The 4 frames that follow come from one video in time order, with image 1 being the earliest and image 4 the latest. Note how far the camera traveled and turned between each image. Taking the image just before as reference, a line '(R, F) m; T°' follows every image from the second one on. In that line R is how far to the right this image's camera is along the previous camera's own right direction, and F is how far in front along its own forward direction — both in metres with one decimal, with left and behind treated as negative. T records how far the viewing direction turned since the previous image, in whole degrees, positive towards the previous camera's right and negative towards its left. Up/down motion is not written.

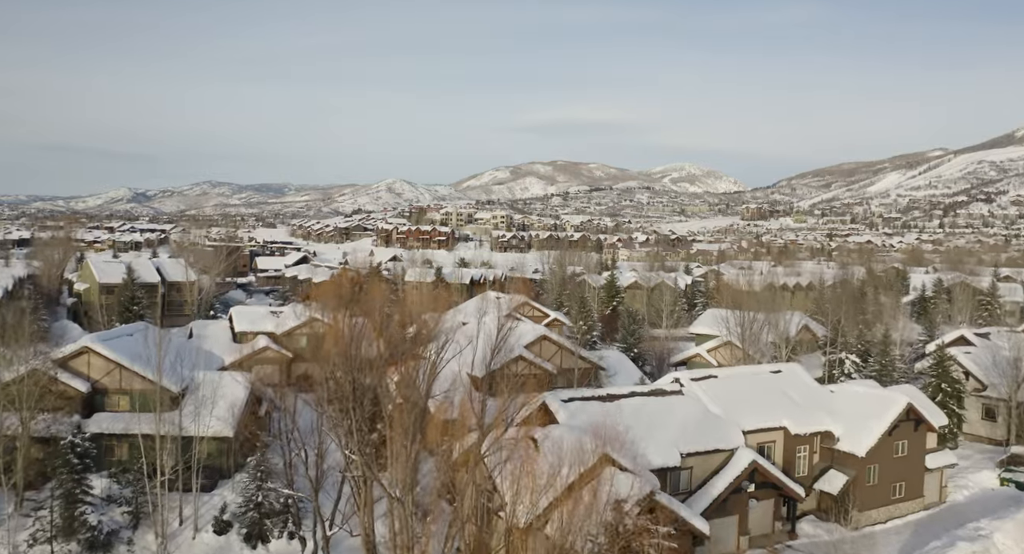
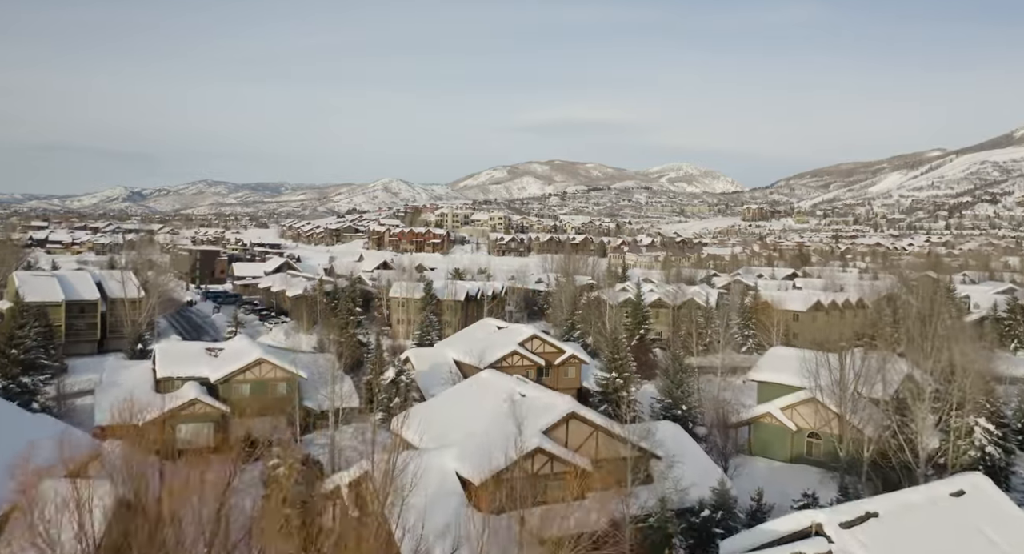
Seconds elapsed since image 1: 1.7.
(-0.3, +7.3) m; 0°
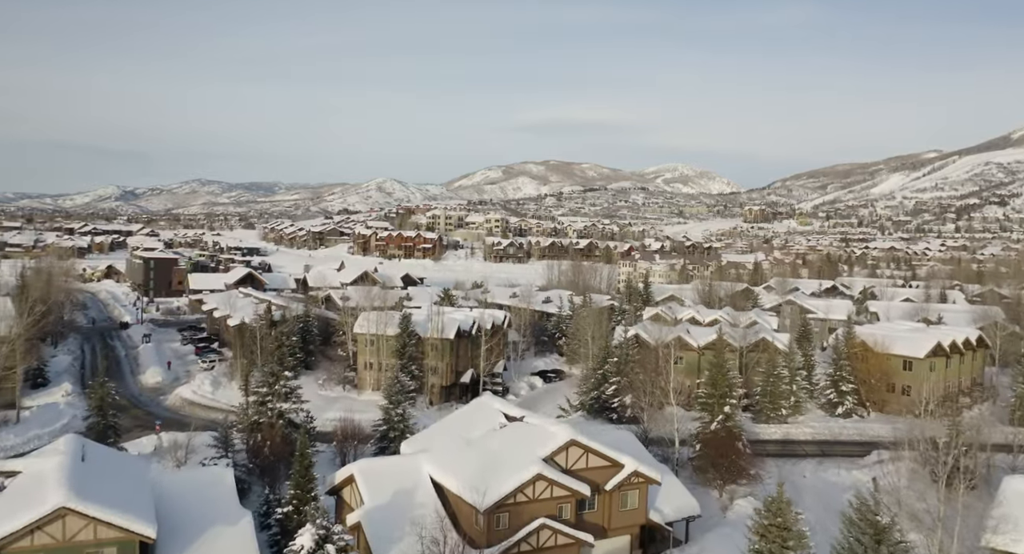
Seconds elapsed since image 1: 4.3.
(-0.5, +11.3) m; 0°
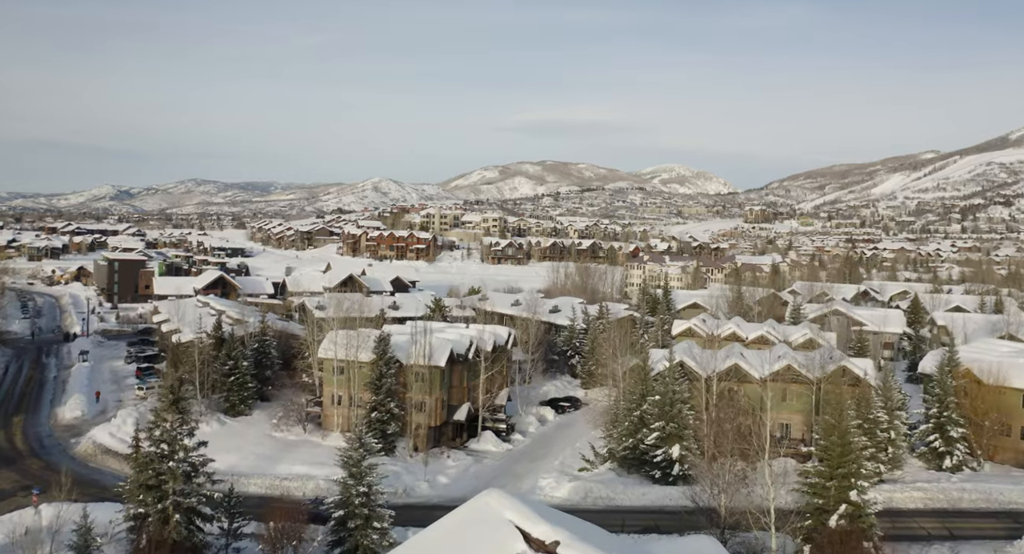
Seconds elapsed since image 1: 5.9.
(-0.4, +7.0) m; 0°
